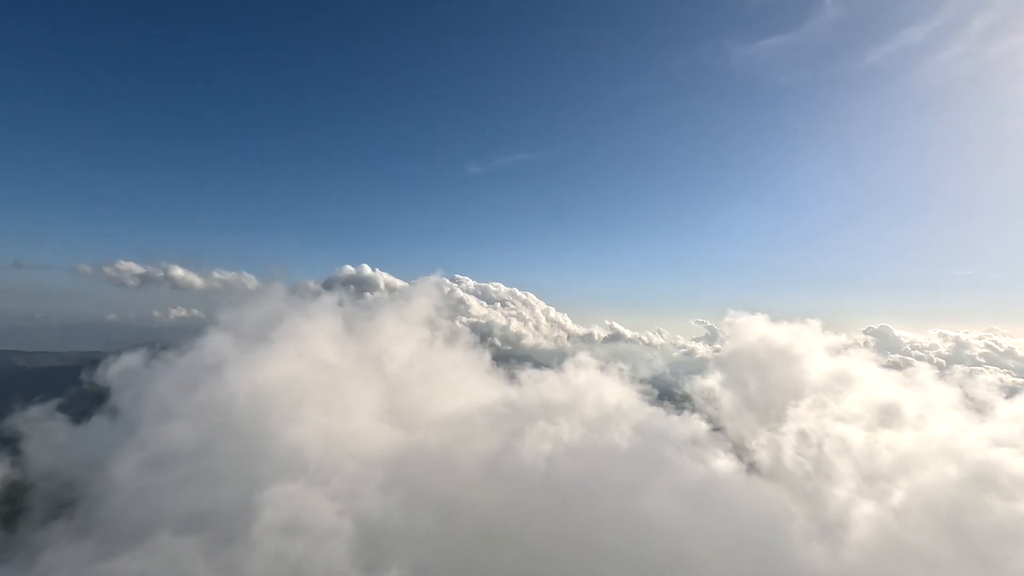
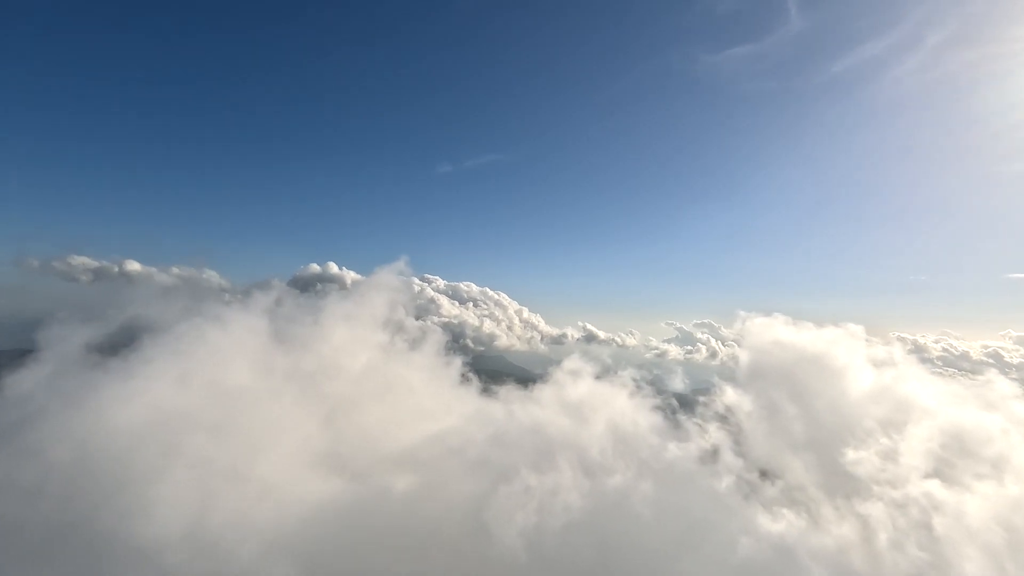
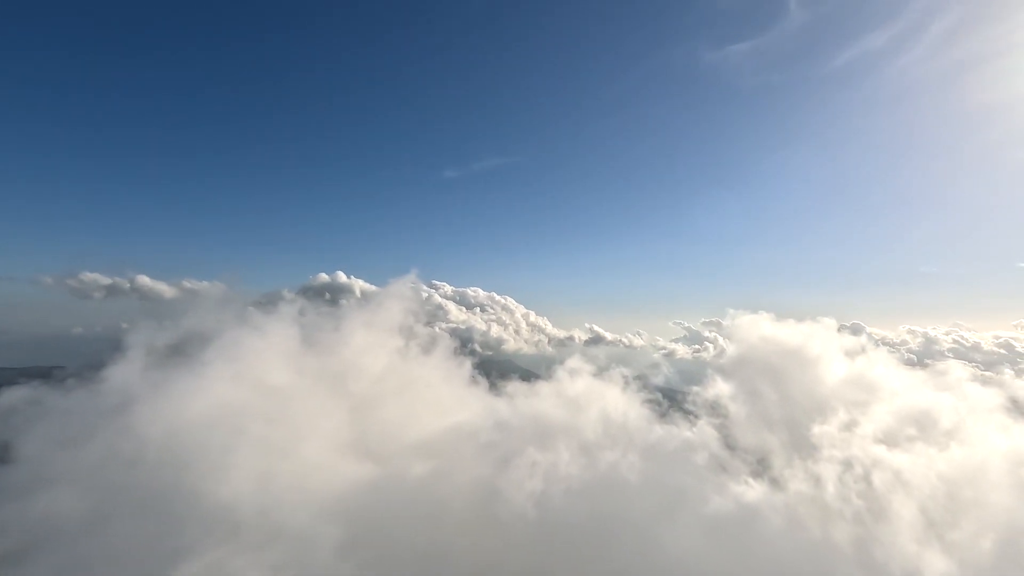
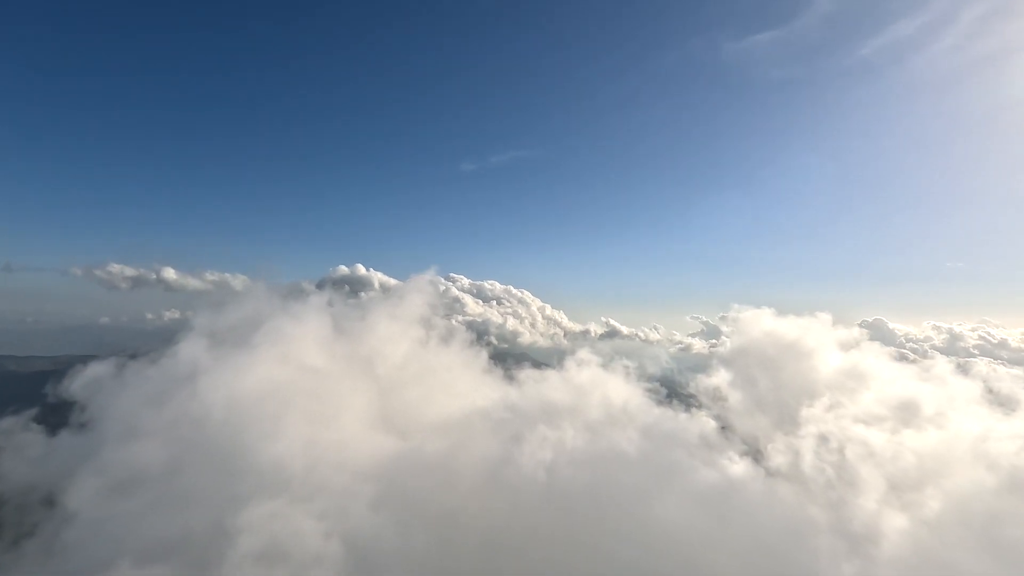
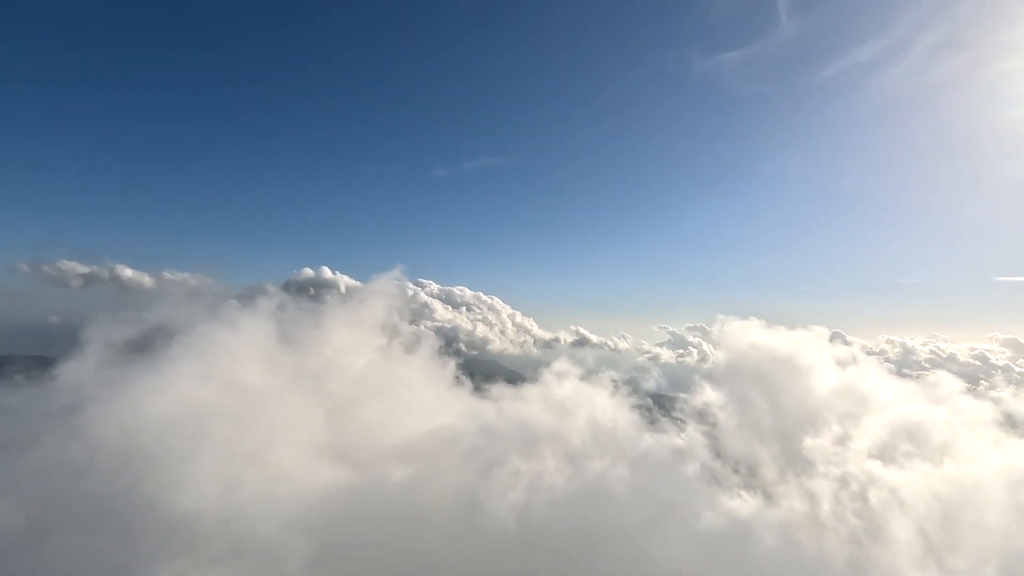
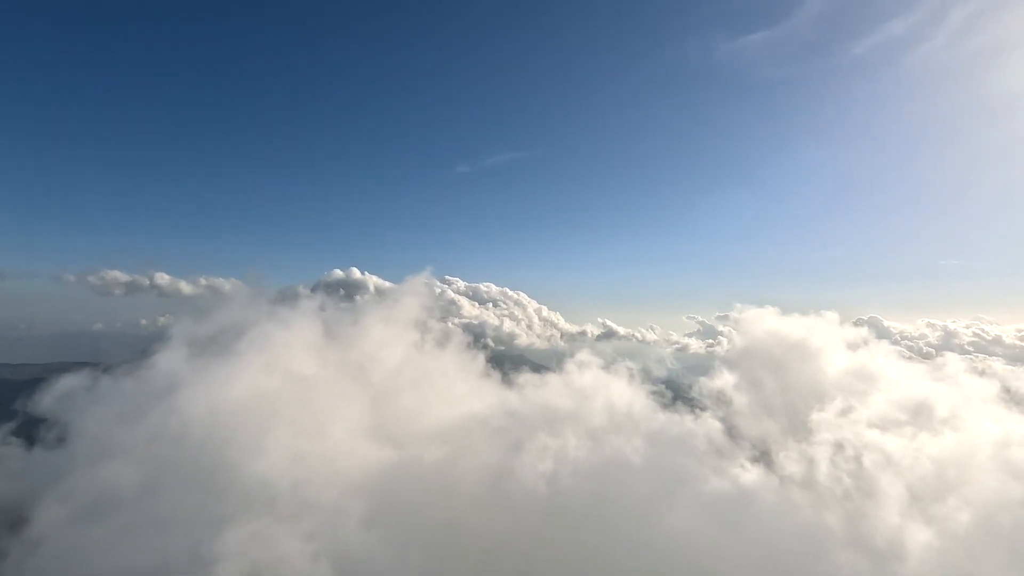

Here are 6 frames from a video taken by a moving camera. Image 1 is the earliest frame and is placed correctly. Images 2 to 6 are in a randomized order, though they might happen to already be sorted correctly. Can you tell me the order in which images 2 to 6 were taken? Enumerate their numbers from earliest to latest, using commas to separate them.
4, 6, 3, 5, 2
